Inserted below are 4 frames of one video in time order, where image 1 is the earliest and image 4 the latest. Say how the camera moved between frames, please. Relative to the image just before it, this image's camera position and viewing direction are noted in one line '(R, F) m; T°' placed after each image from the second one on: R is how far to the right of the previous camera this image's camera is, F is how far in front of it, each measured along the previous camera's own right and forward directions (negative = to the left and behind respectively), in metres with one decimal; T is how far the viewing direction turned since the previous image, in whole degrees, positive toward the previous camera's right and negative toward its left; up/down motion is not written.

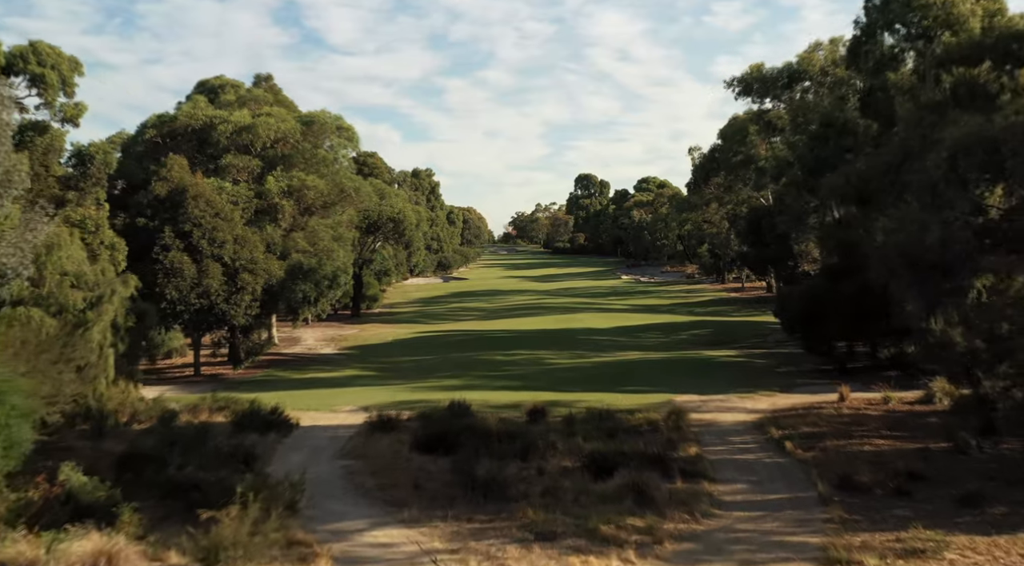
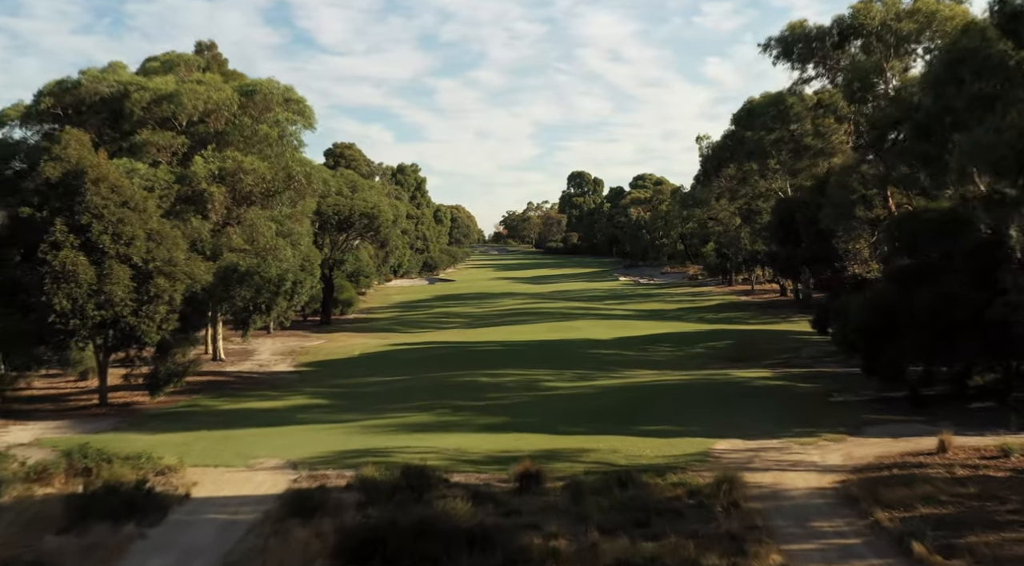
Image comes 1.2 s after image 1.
(+0.1, +5.0) m; +1°
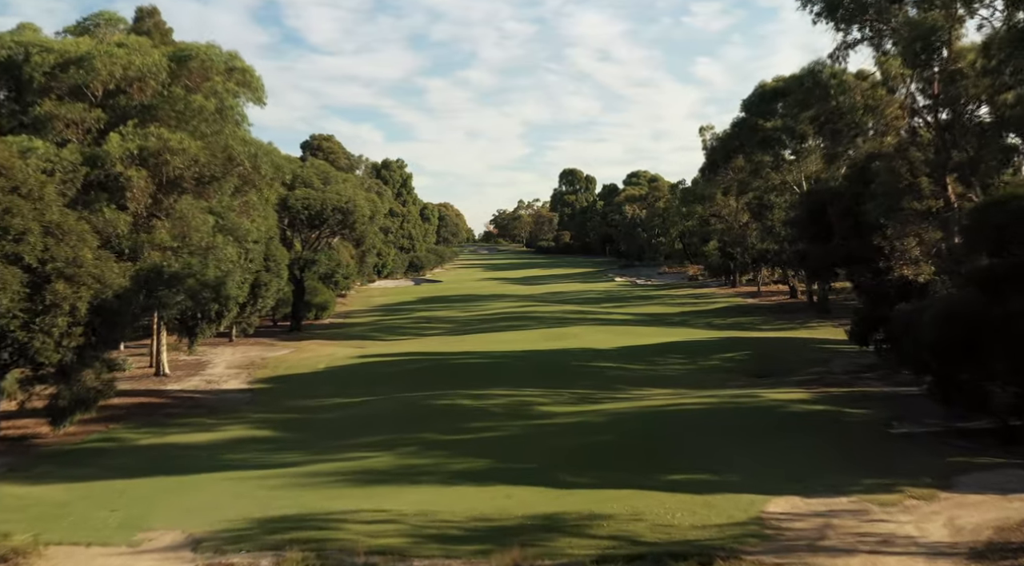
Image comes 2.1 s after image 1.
(+0.1, +3.8) m; +1°
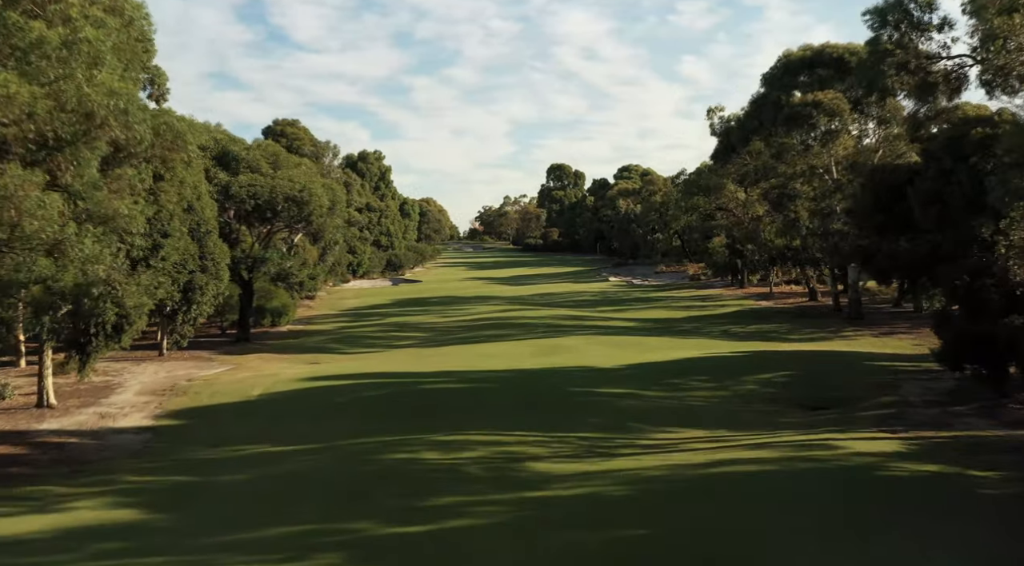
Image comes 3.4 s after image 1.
(+0.1, +5.5) m; +1°
